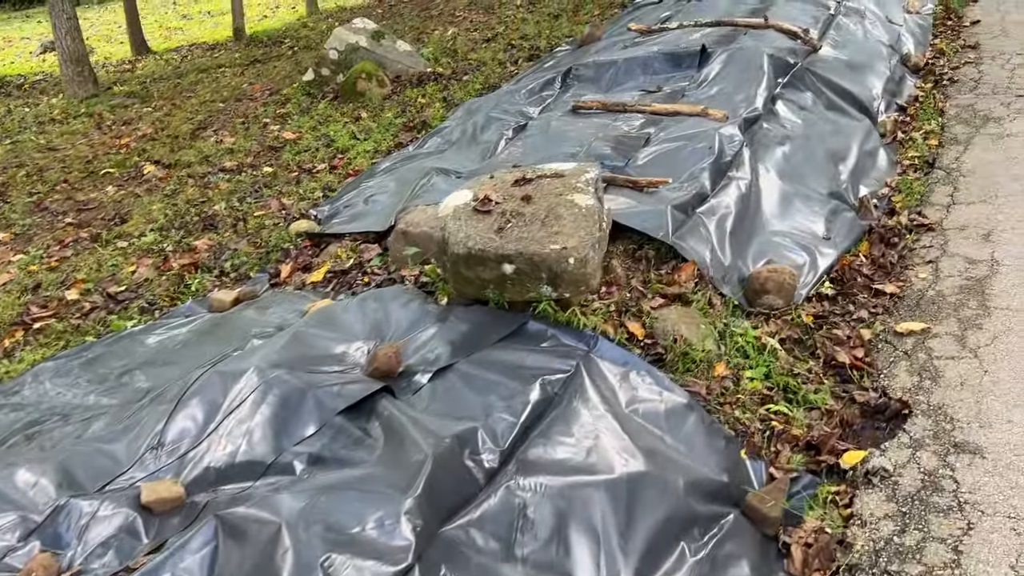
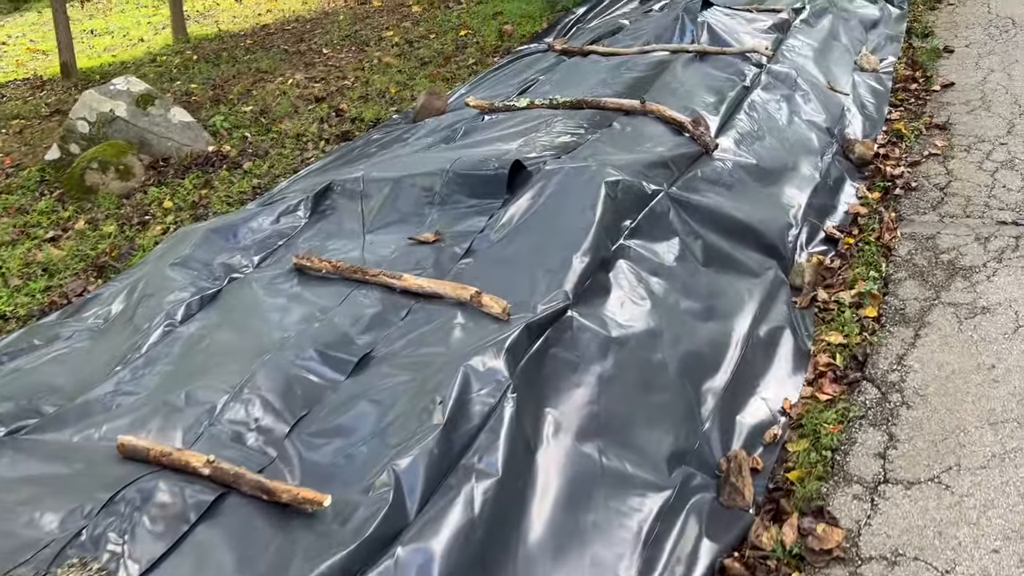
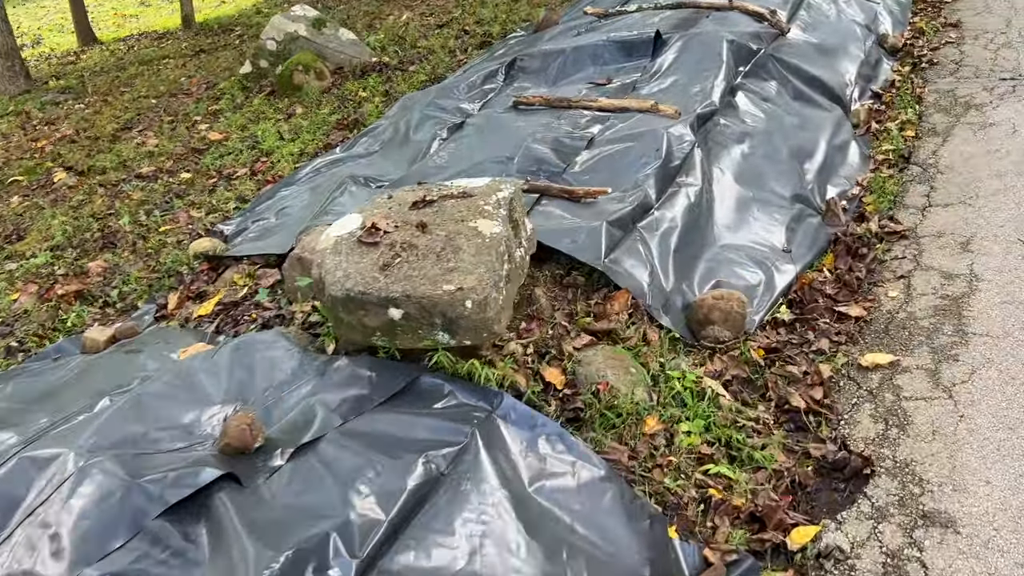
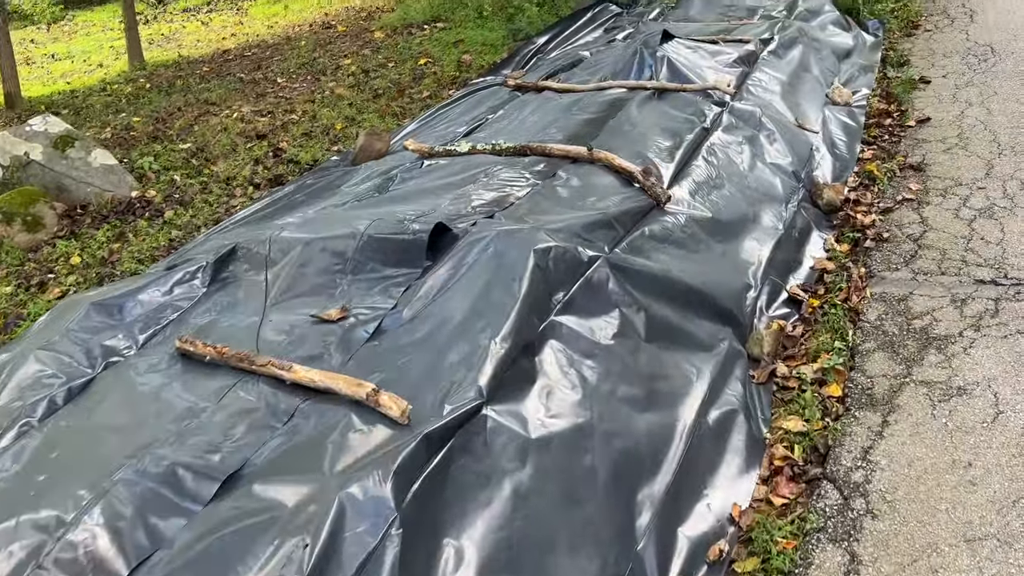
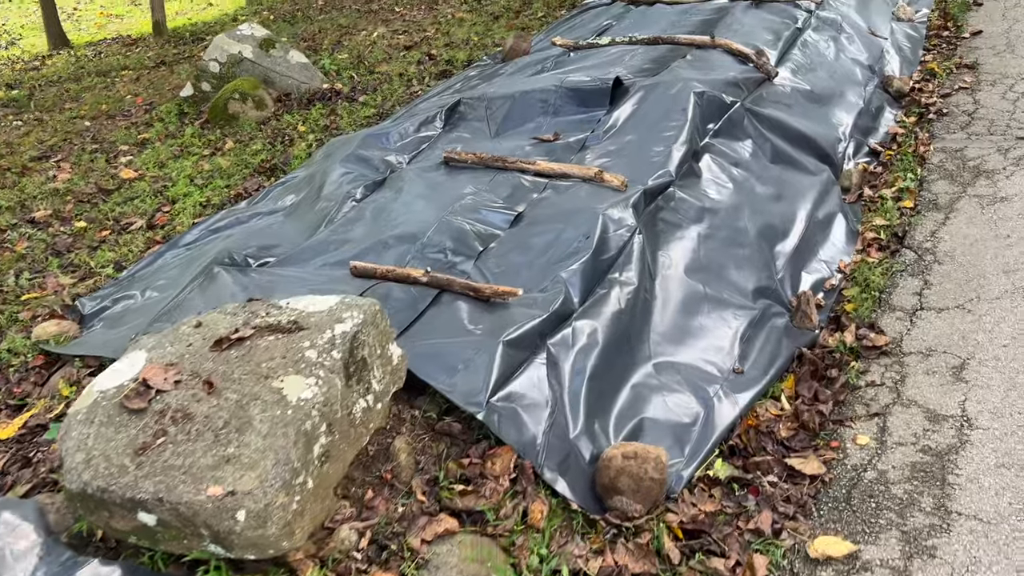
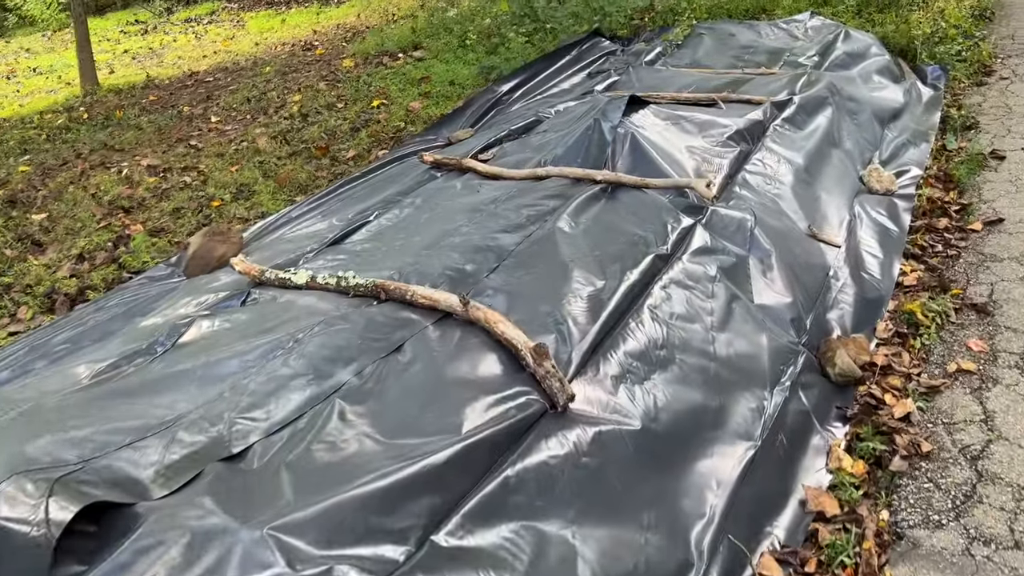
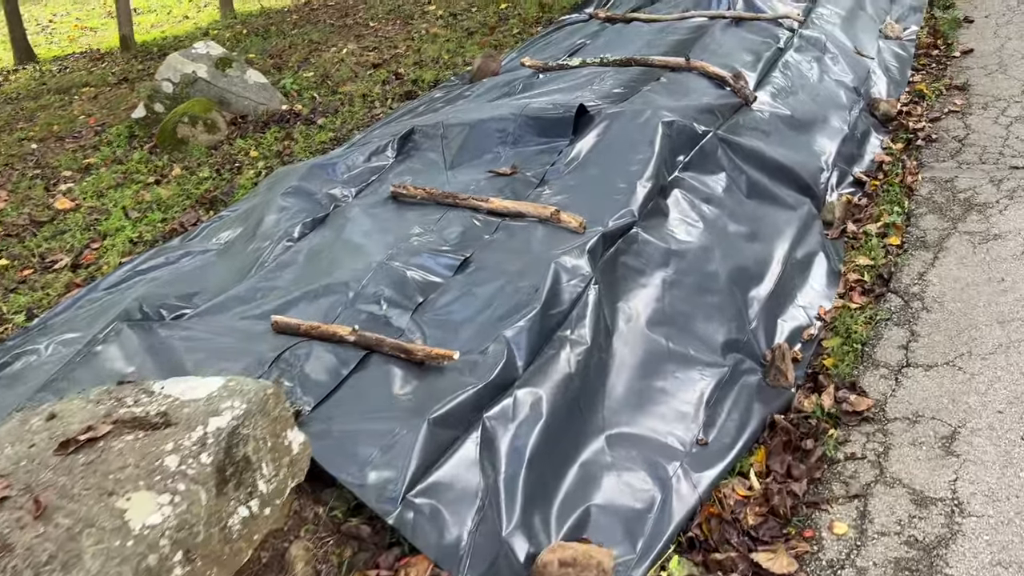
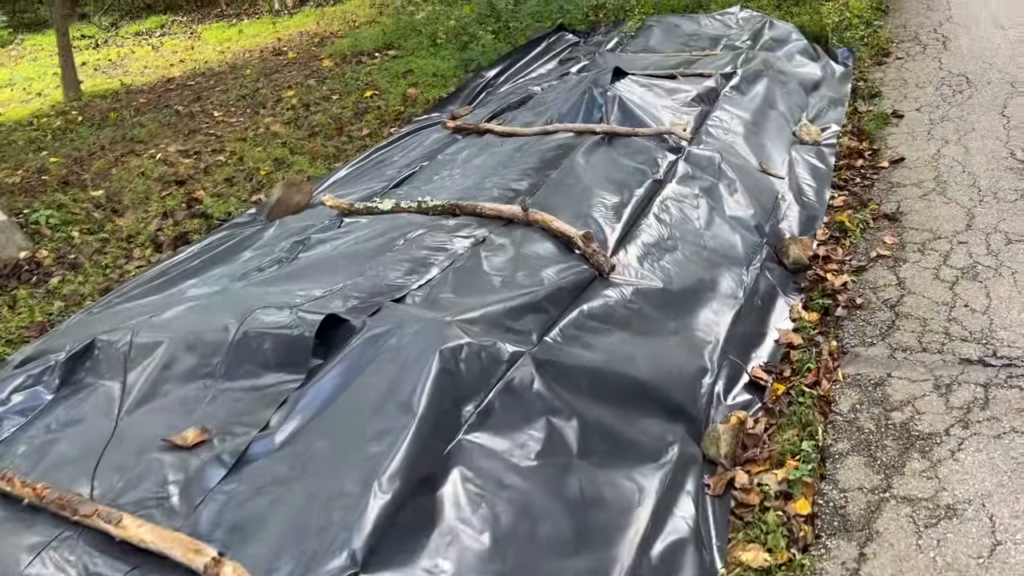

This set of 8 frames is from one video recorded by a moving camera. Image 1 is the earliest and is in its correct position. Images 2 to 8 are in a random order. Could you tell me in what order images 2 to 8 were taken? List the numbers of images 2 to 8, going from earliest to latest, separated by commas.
3, 5, 7, 2, 4, 8, 6
